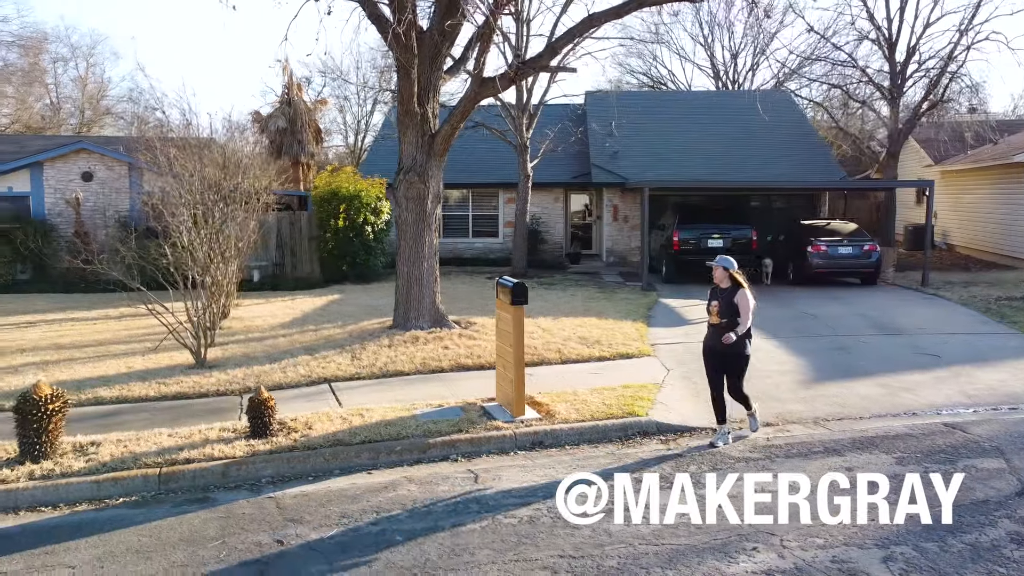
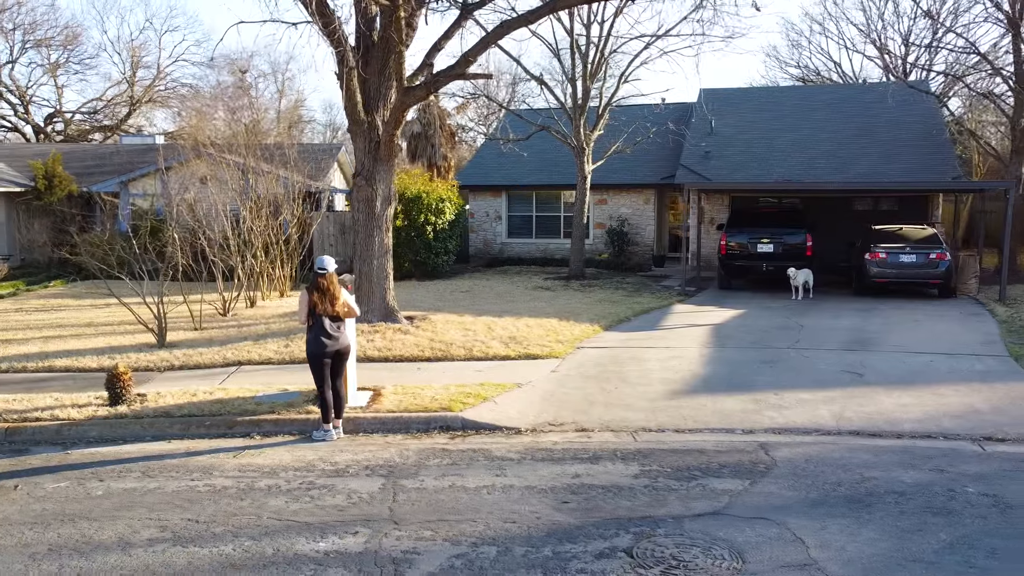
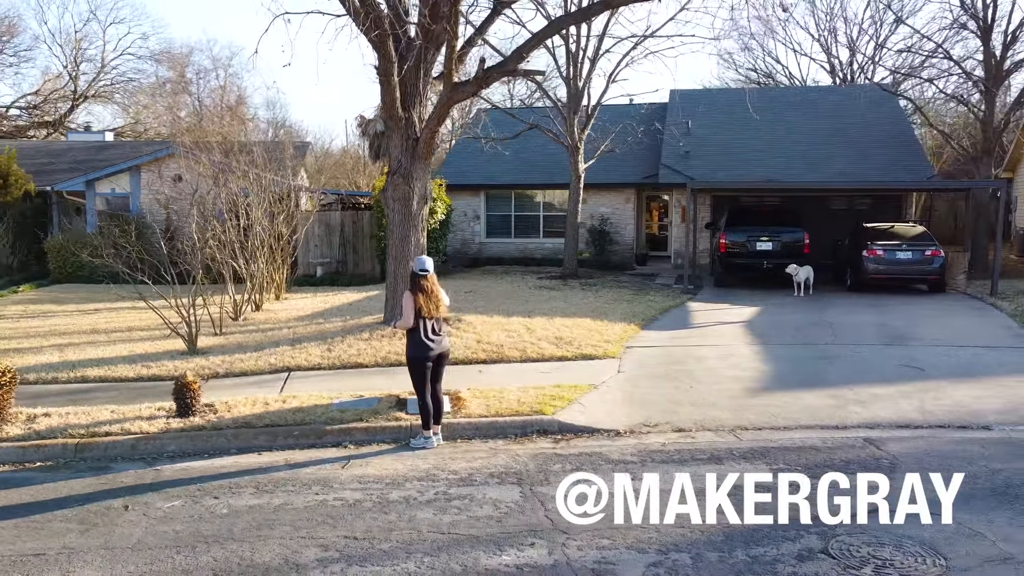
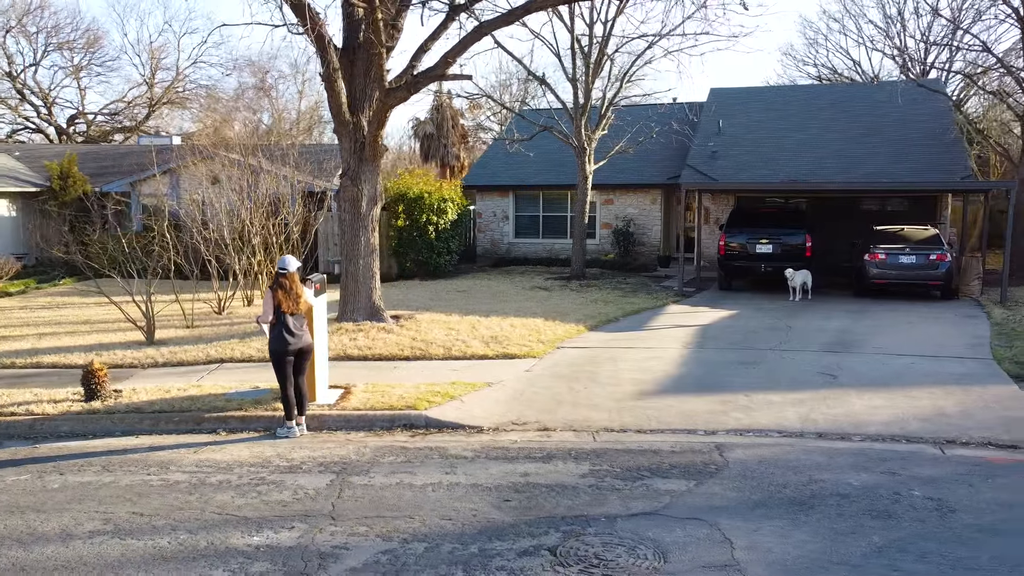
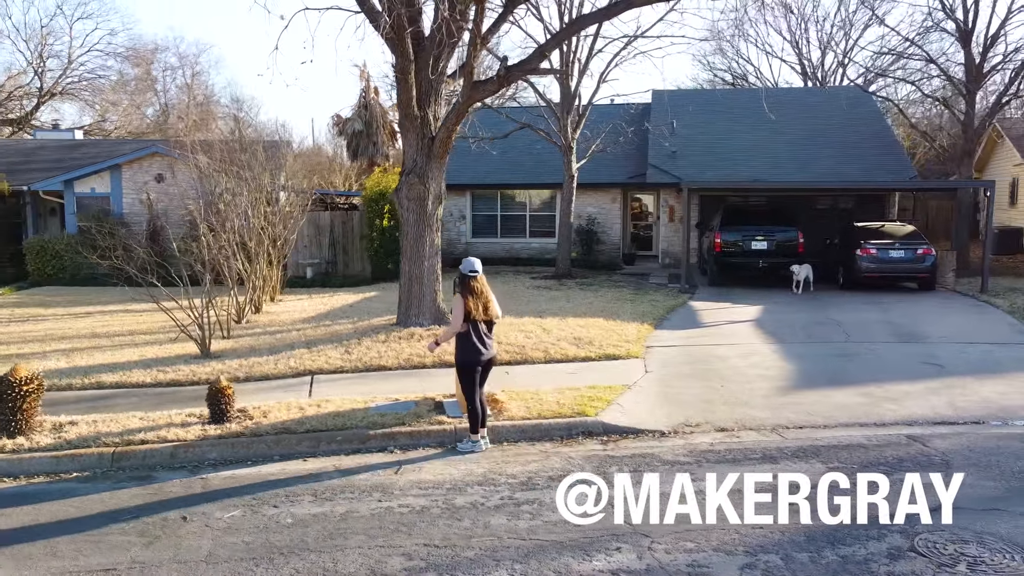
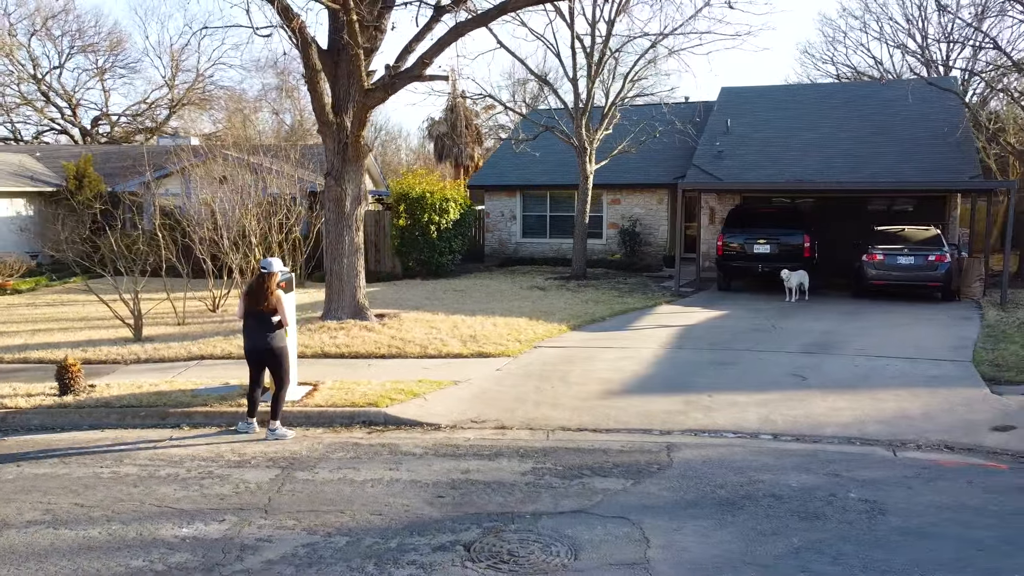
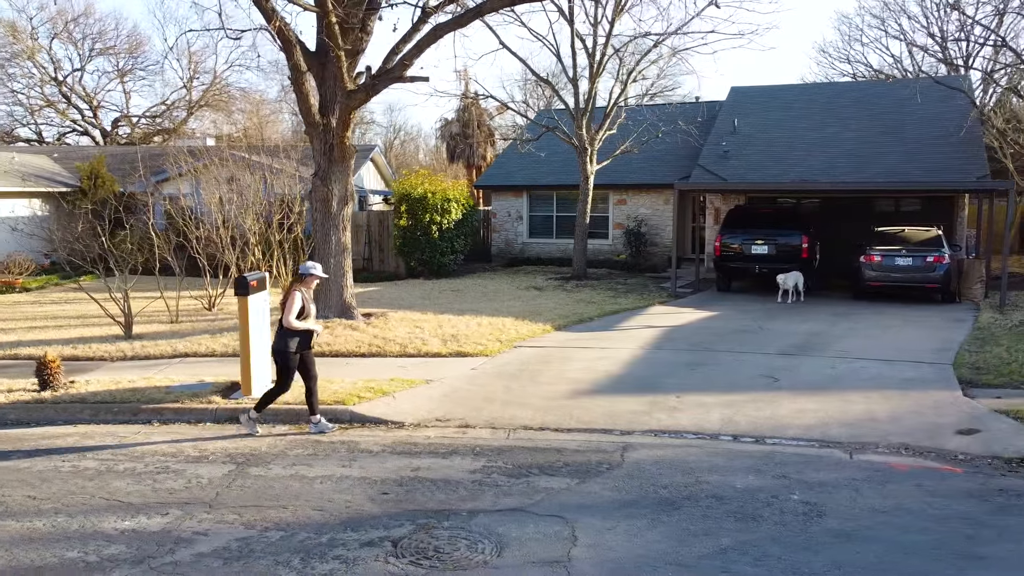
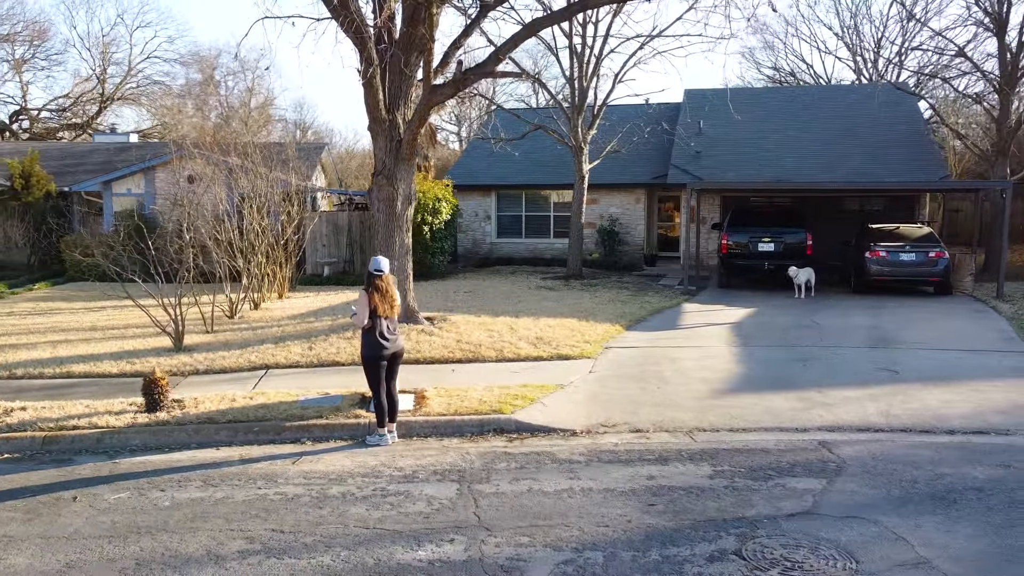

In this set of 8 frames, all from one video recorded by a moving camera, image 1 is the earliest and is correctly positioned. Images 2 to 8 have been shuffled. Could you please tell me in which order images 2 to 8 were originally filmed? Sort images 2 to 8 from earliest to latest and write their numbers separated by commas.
5, 3, 8, 2, 4, 6, 7
